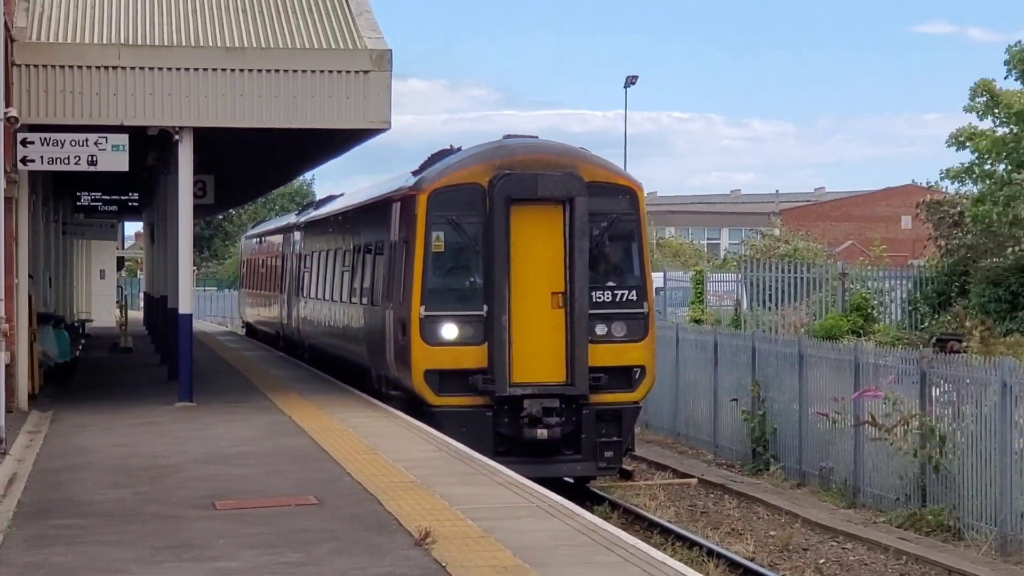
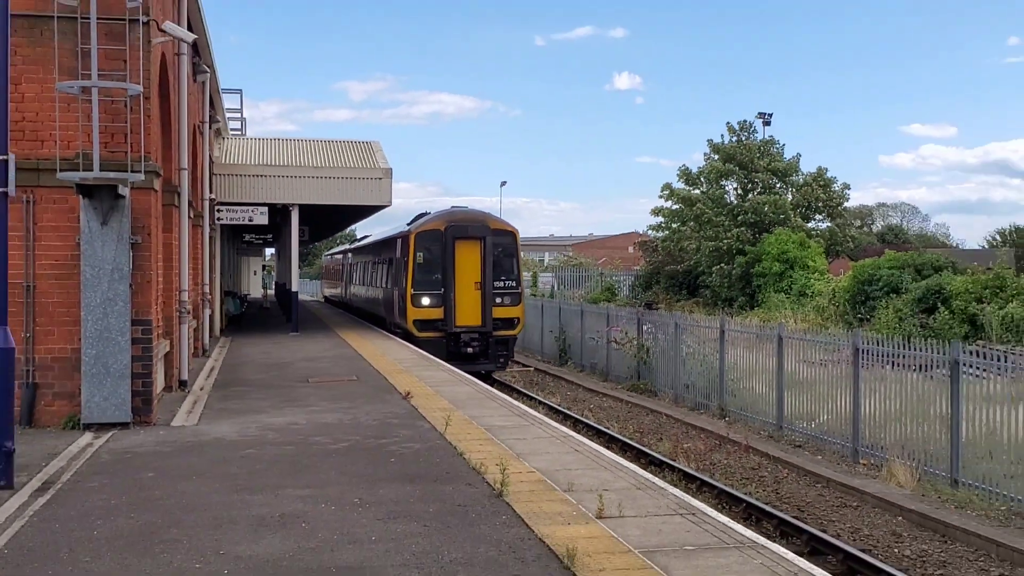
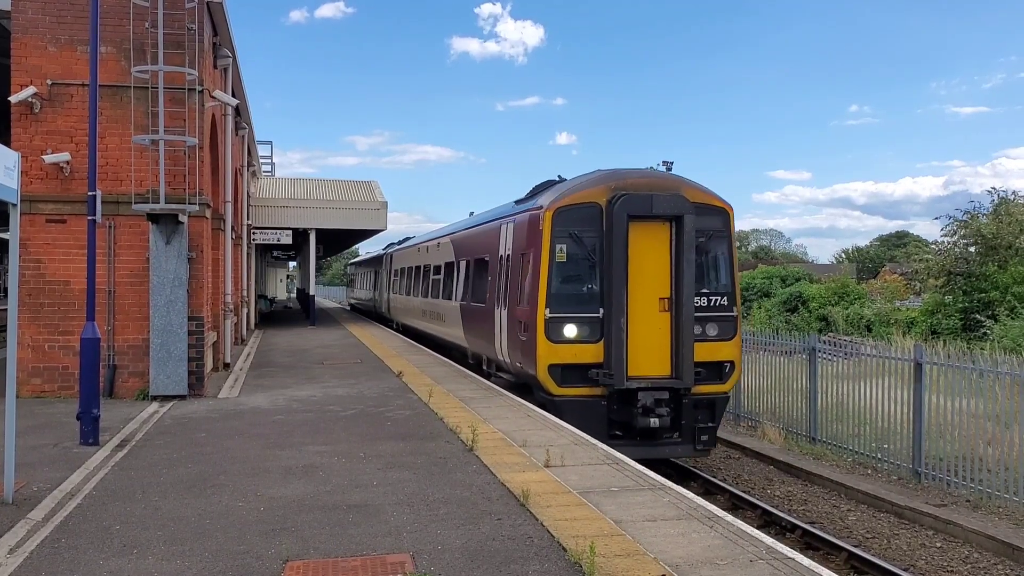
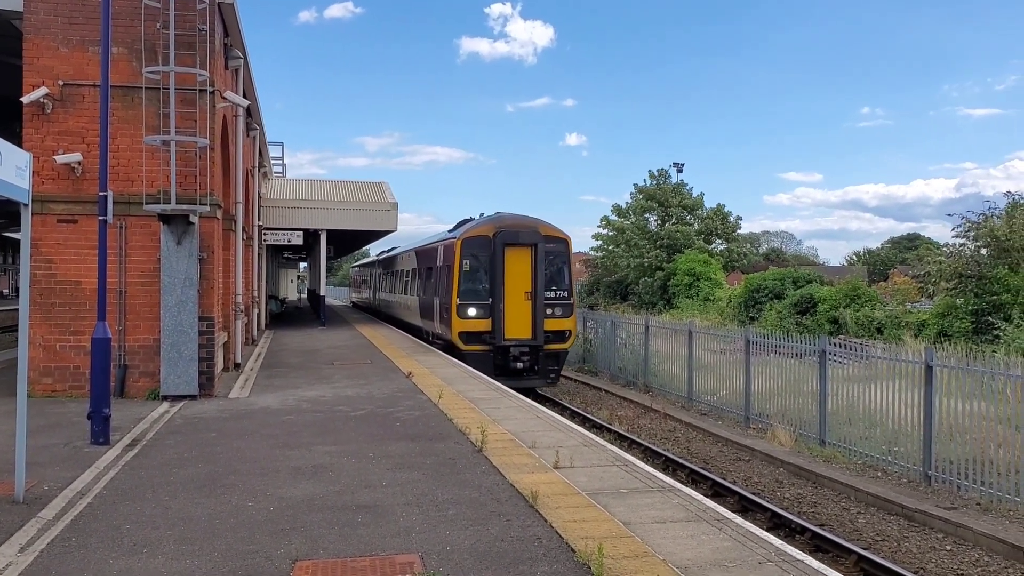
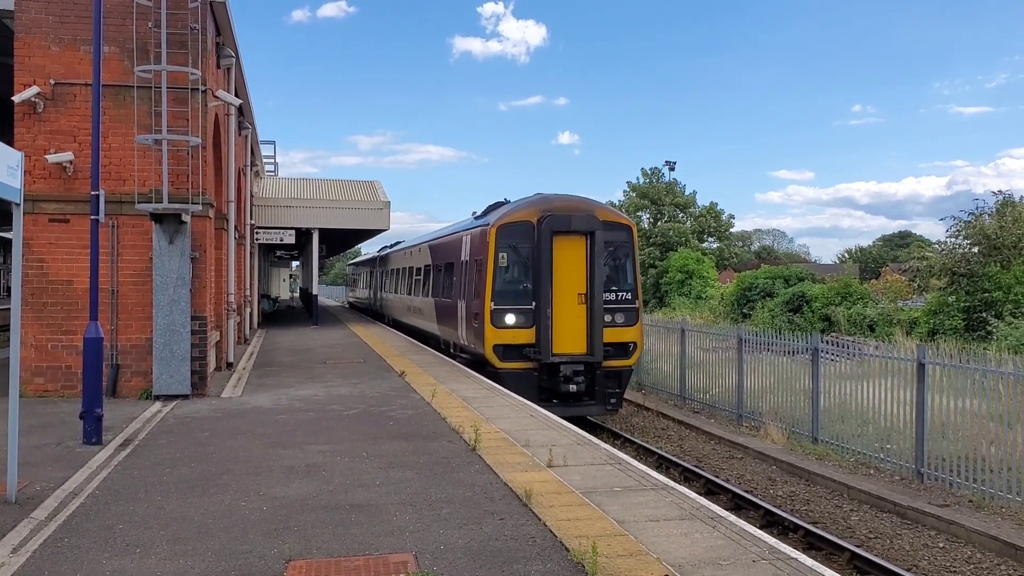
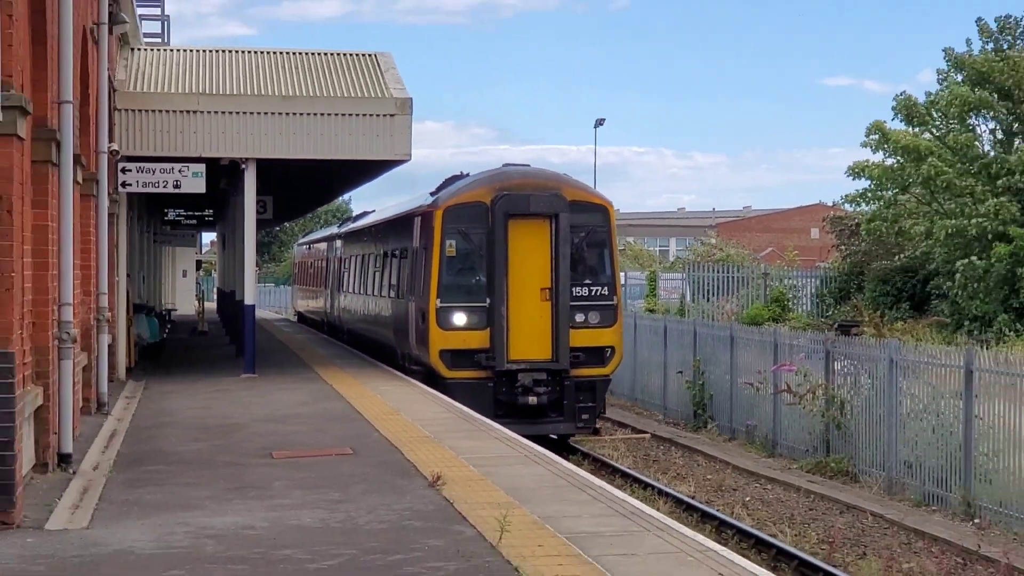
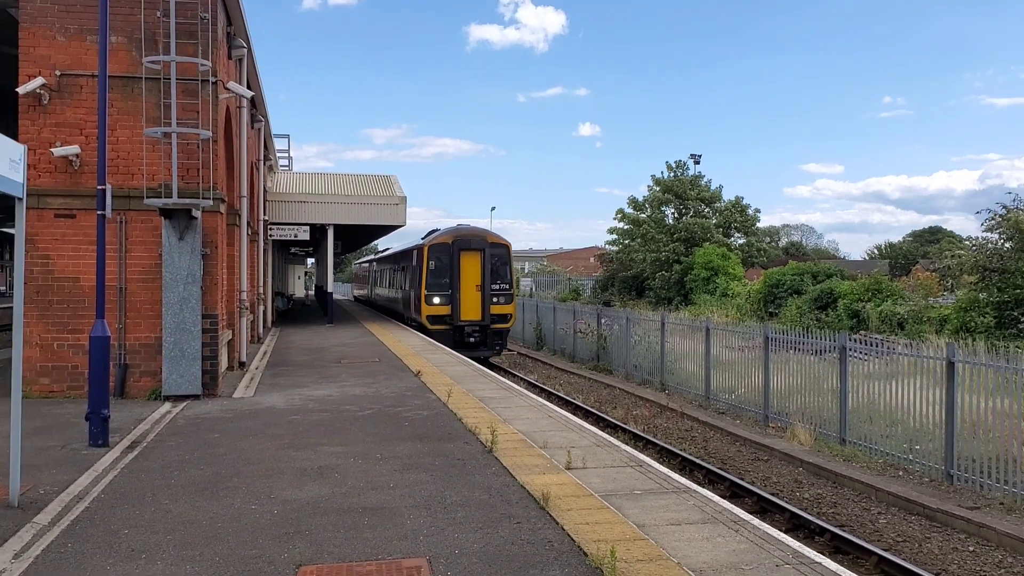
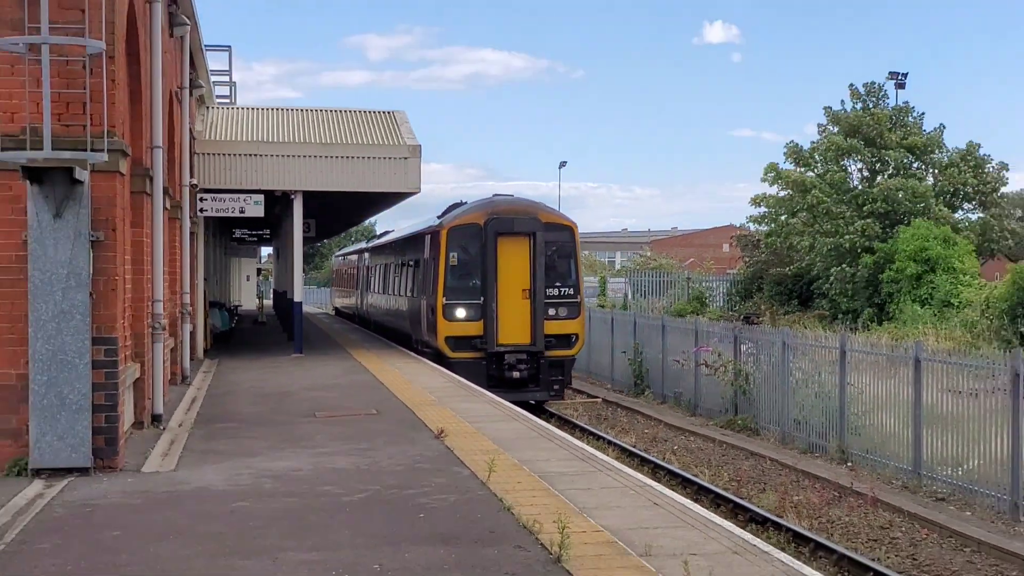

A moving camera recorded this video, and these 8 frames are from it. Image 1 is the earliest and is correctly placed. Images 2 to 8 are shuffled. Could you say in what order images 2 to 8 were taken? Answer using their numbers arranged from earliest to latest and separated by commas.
6, 8, 2, 7, 4, 5, 3
